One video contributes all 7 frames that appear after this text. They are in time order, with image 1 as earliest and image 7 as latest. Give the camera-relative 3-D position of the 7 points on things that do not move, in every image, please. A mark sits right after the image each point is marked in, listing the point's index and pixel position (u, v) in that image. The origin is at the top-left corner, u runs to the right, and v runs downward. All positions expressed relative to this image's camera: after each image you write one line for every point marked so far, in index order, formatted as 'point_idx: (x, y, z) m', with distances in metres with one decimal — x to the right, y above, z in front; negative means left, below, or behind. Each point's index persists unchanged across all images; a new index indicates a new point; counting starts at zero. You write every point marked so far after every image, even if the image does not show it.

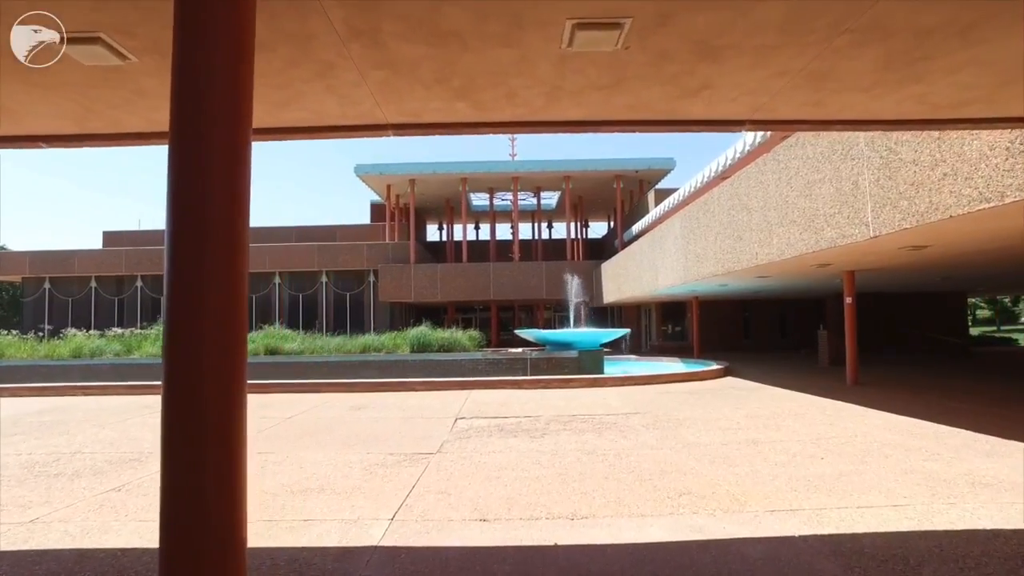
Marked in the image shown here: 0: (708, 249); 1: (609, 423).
0: (+3.9, +0.8, +12.9) m
1: (+1.3, -1.8, +8.6) m
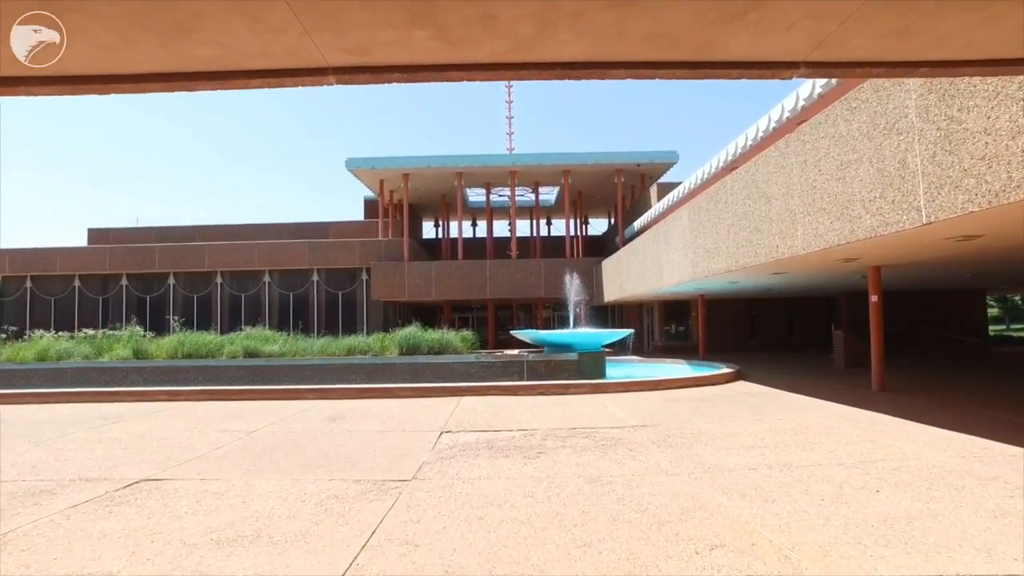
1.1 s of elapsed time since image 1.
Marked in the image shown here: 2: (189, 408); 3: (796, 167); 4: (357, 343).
0: (+3.8, +0.8, +11.8) m
1: (+1.2, -1.8, +7.5) m
2: (-5.4, -2.0, +10.9) m
3: (+3.7, +1.6, +8.5) m
4: (-3.8, -1.4, +16.2) m
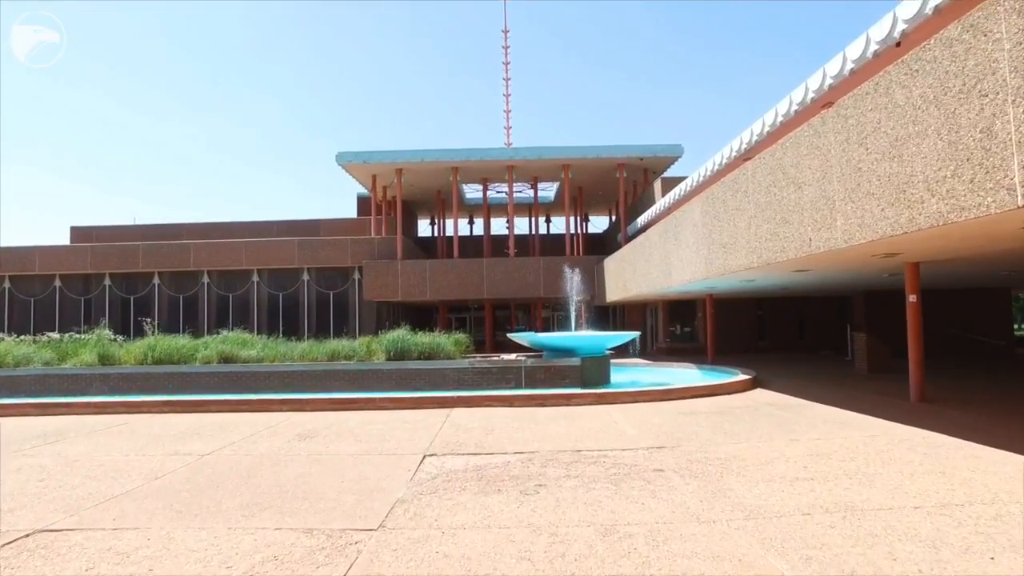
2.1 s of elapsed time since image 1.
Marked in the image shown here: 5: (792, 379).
0: (+3.7, +0.9, +10.7) m
1: (+1.1, -1.7, +6.4) m
2: (-5.5, -2.0, +9.7) m
3: (+3.7, +1.6, +7.4) m
4: (-3.9, -1.4, +15.0) m
5: (+6.3, -2.1, +14.7) m
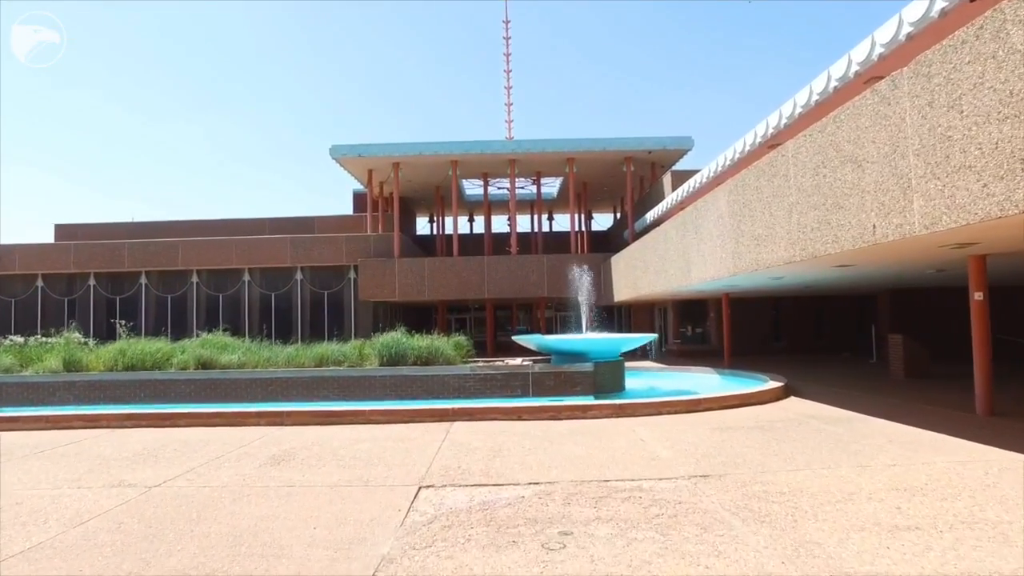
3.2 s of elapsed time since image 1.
0: (+3.8, +0.9, +9.4) m
1: (+1.2, -1.7, +5.1) m
2: (-5.3, -1.9, +8.5) m
3: (+3.8, +1.6, +6.1) m
4: (-3.8, -1.3, +13.8) m
5: (+6.4, -2.0, +13.5) m
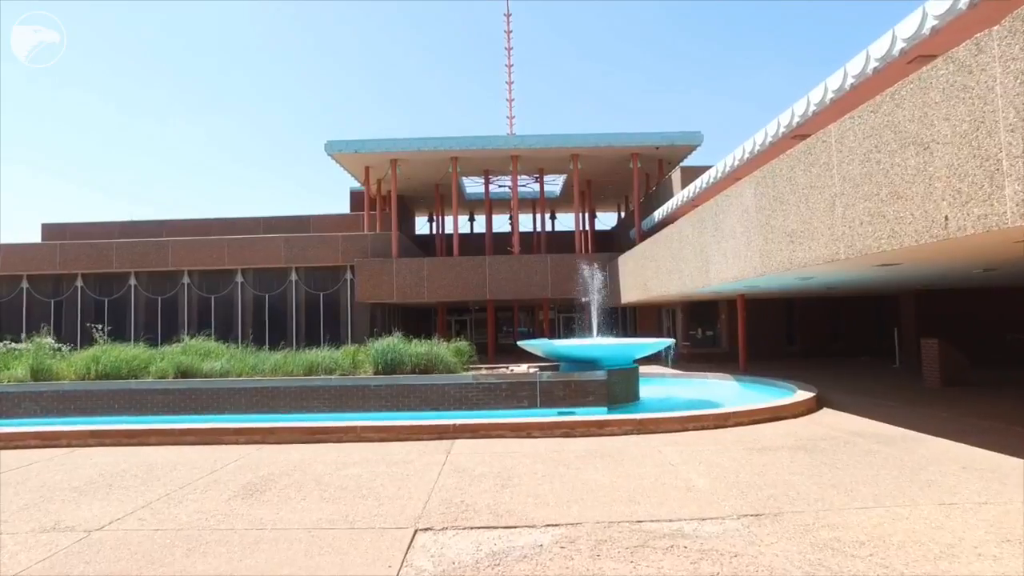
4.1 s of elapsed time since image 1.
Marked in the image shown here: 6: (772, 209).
0: (+3.9, +0.9, +8.4) m
1: (+1.4, -1.7, +4.1) m
2: (-5.2, -2.0, +7.5) m
3: (+3.9, +1.6, +5.1) m
4: (-3.7, -1.4, +12.8) m
5: (+6.5, -2.0, +12.5) m
6: (+4.0, +1.2, +10.0) m
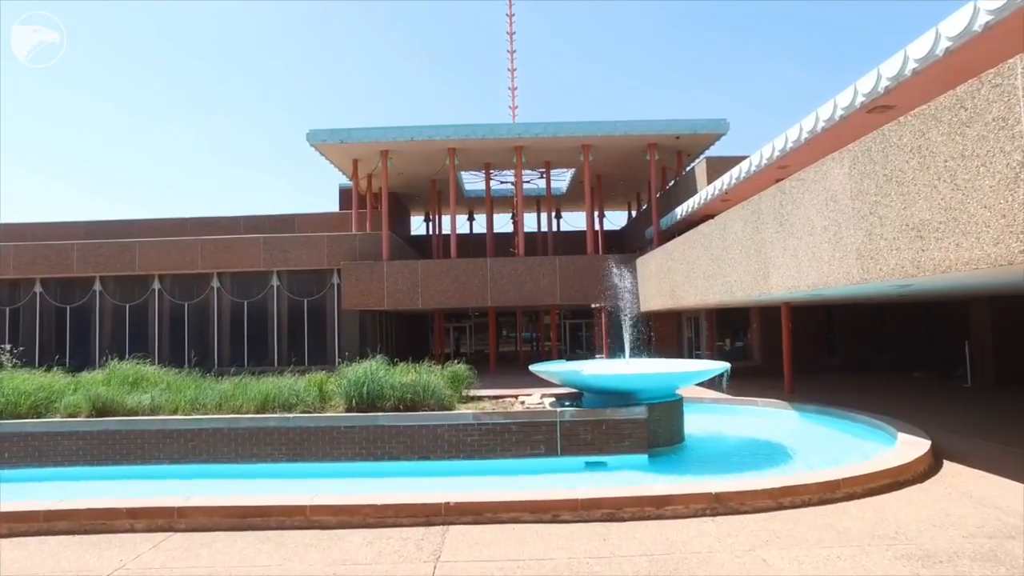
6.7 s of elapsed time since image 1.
0: (+4.1, +0.7, +5.7) m
1: (+1.5, -1.9, +1.4) m
2: (-5.1, -2.1, +4.8) m
3: (+4.0, +1.5, +2.4) m
4: (-3.5, -1.5, +10.1) m
5: (+6.7, -2.2, +9.8) m
6: (+4.1, +1.1, +7.3) m
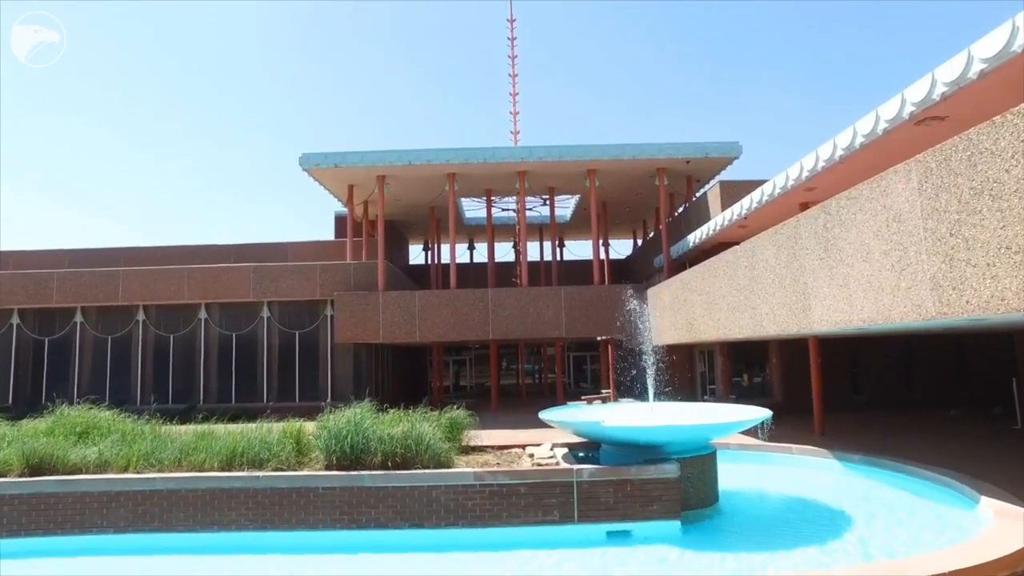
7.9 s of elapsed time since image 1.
0: (+4.2, +0.5, +4.4) m
1: (+1.6, -1.9, 0.0) m
2: (-5.0, -2.4, +3.4) m
3: (+4.1, +1.4, +1.2) m
4: (-3.4, -2.0, +8.7) m
5: (+6.8, -2.6, +8.3) m
6: (+4.2, +0.7, +6.1) m
